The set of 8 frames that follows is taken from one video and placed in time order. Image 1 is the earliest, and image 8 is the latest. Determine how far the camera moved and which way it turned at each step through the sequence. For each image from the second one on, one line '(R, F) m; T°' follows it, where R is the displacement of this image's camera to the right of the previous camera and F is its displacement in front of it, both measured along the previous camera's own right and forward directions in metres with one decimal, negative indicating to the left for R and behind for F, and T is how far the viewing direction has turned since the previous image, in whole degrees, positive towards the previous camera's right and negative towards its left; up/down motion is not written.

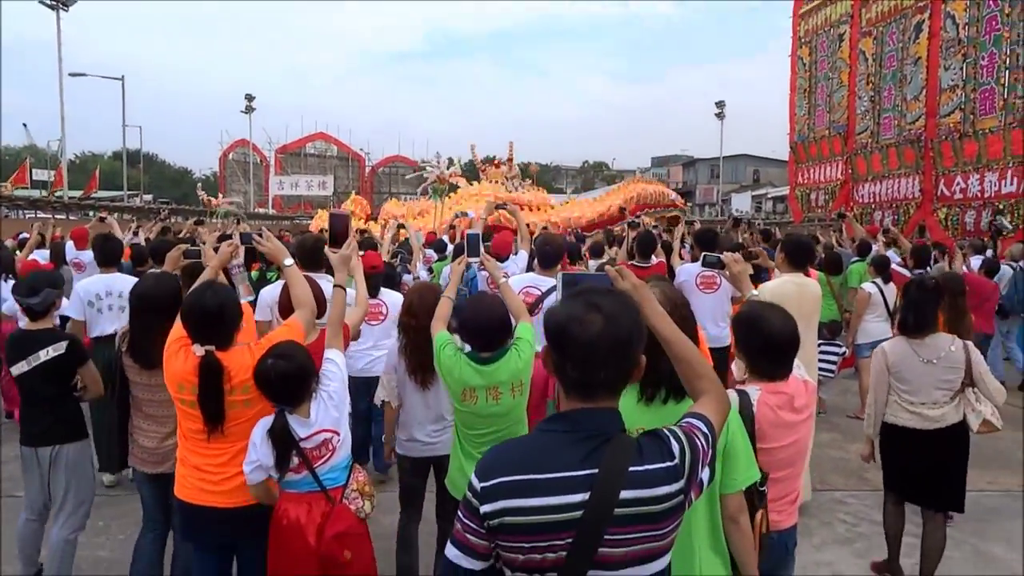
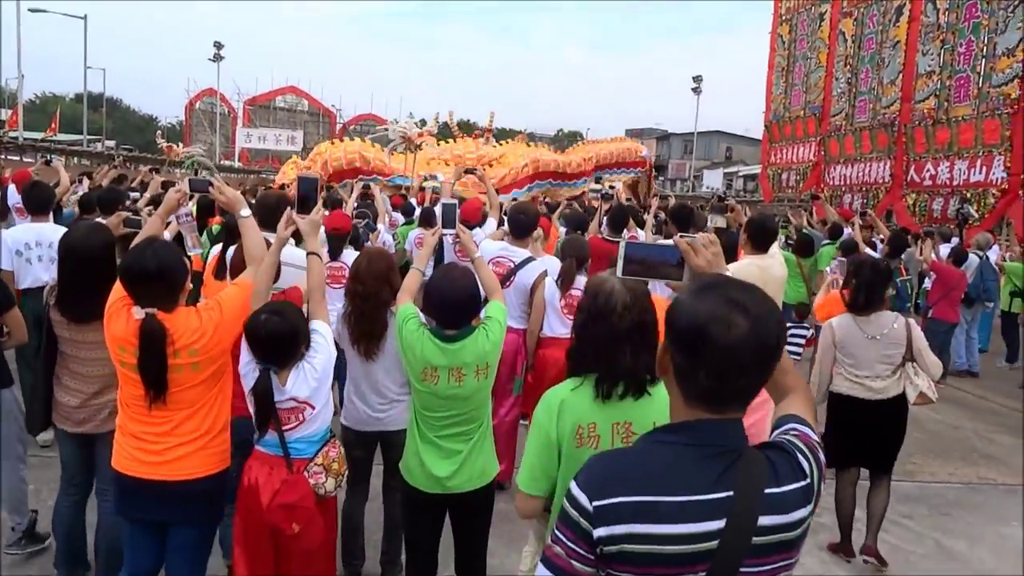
(0.0, +0.2) m; +2°
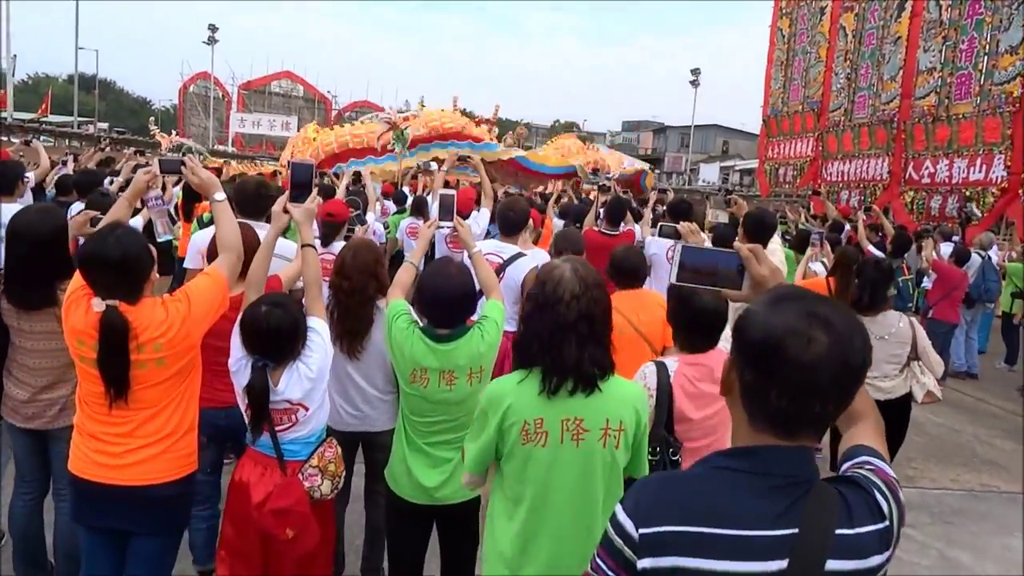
(0.0, +0.2) m; 0°
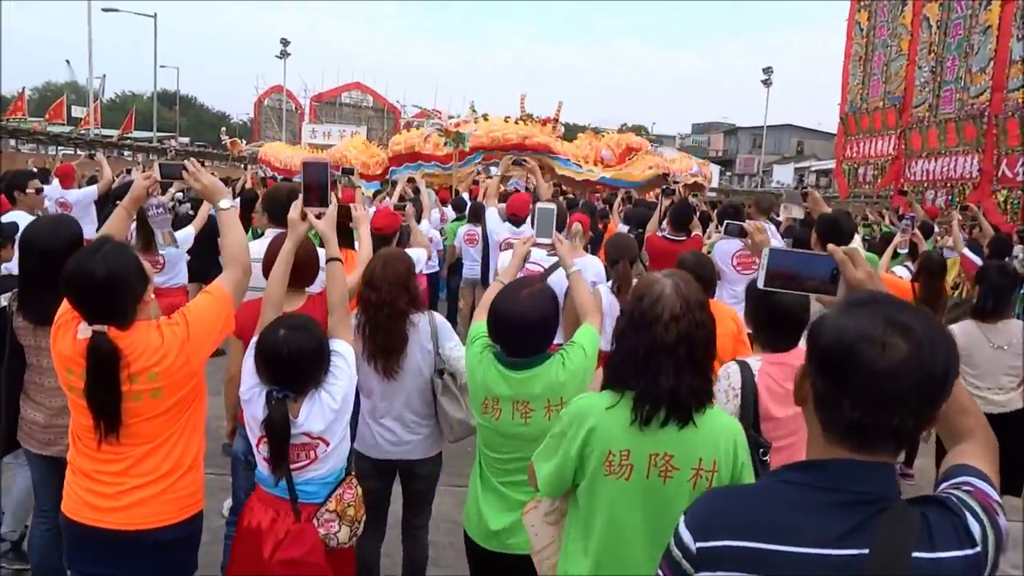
(+0.1, +0.3) m; -5°
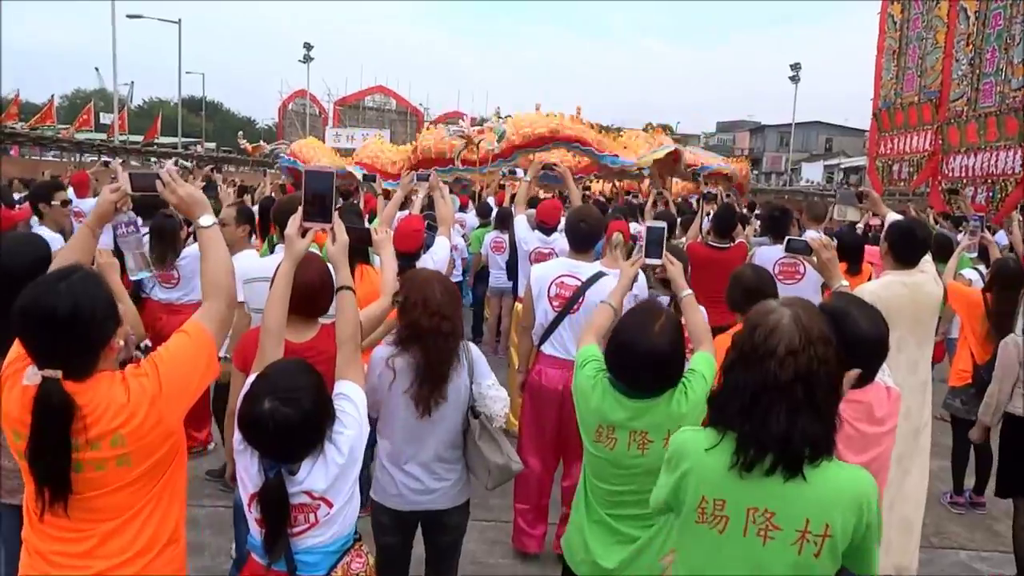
(0.0, +0.4) m; -2°
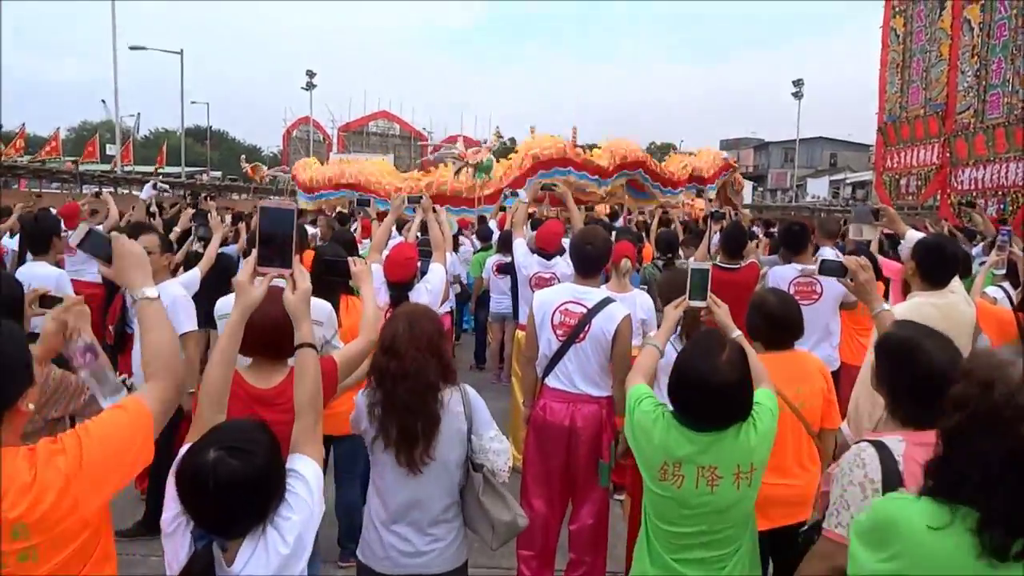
(0.0, +0.3) m; 0°
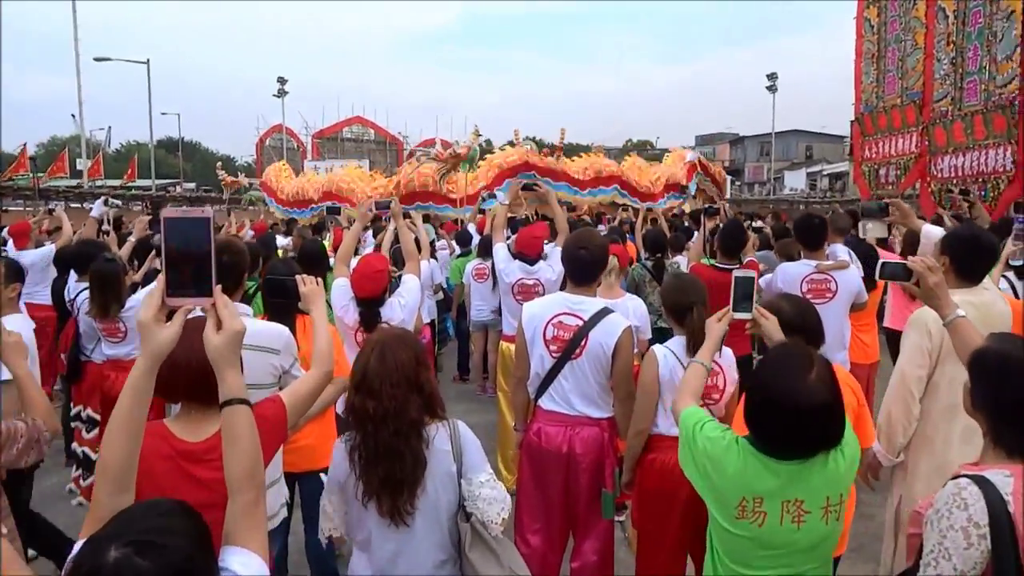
(0.0, +0.4) m; +1°
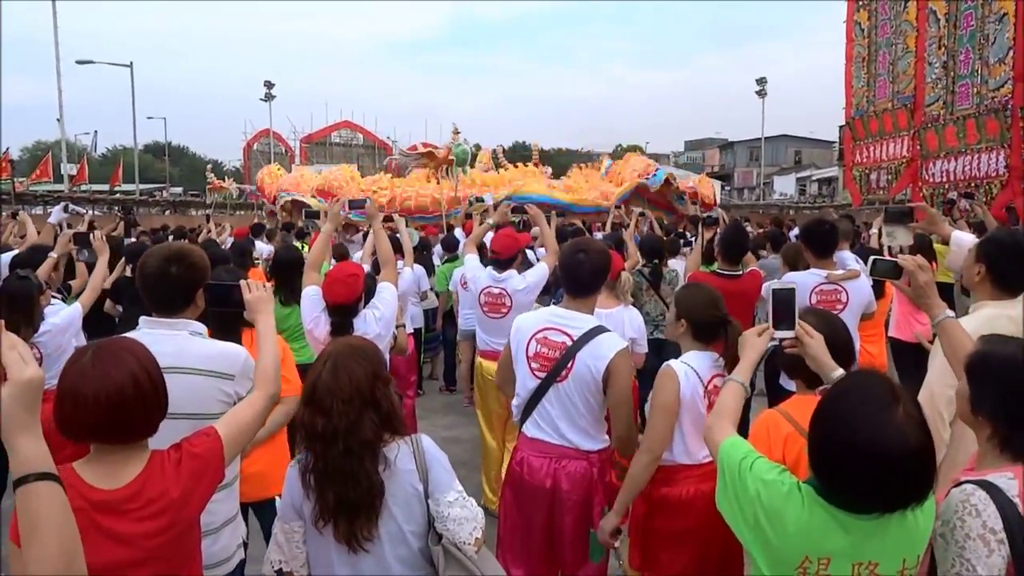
(0.0, +0.3) m; +1°
